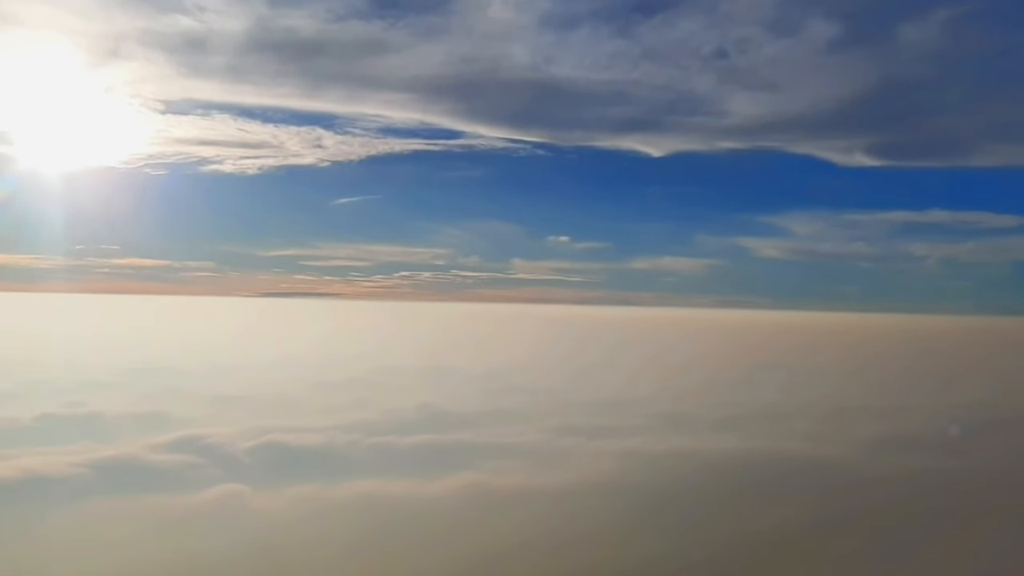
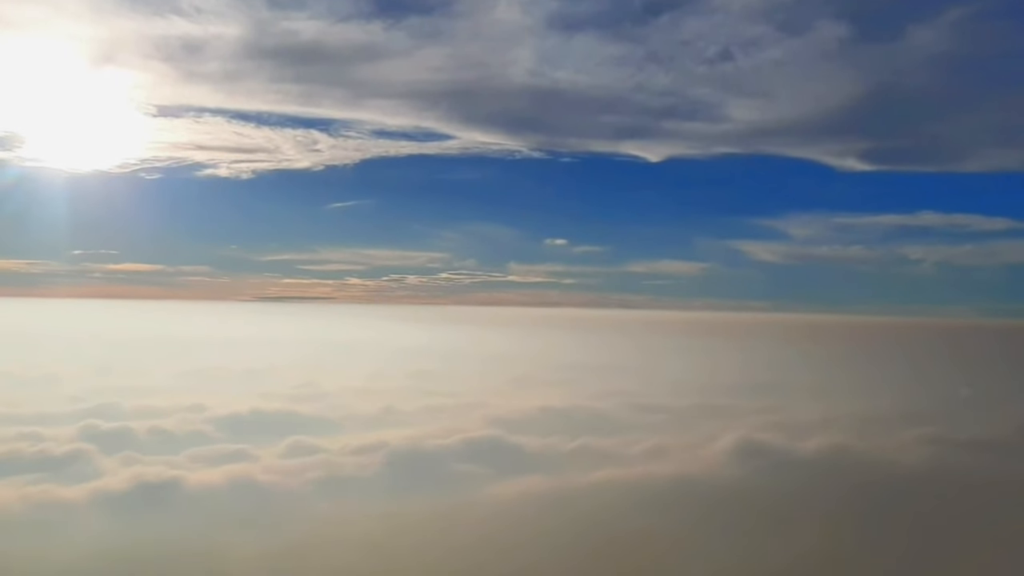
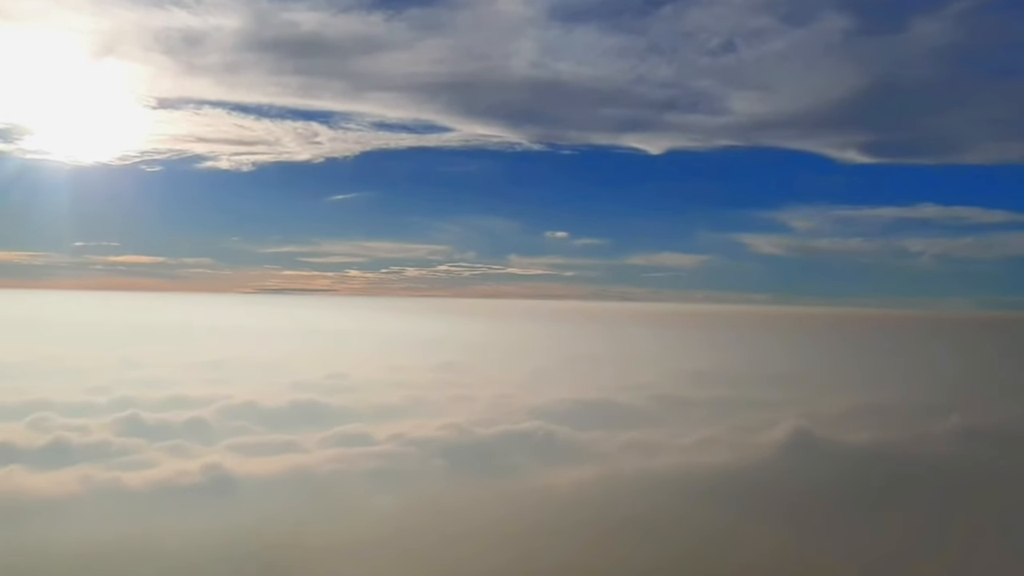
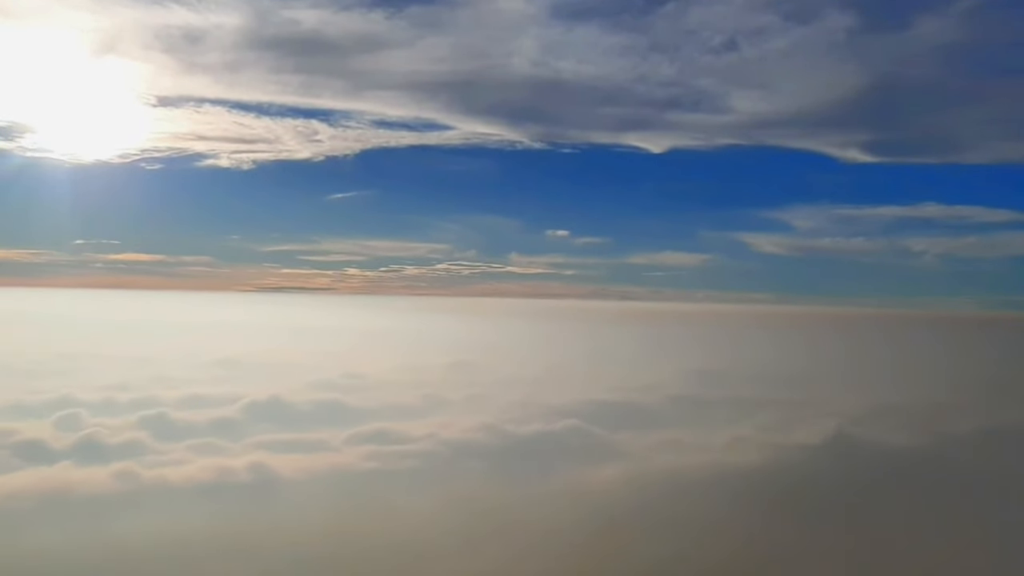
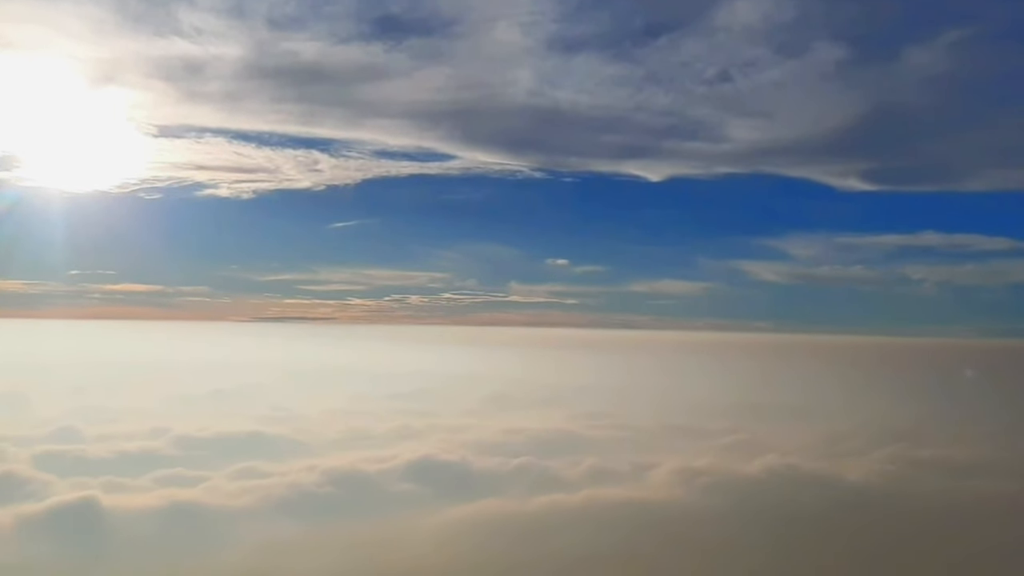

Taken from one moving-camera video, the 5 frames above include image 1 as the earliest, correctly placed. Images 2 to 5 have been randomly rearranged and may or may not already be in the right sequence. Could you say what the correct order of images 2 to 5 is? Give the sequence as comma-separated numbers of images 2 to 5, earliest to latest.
5, 2, 3, 4
